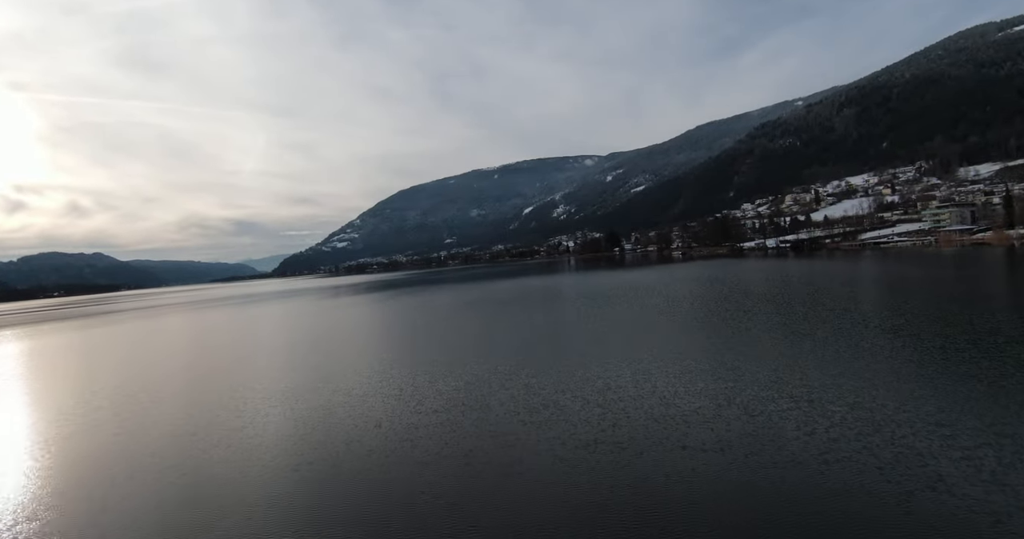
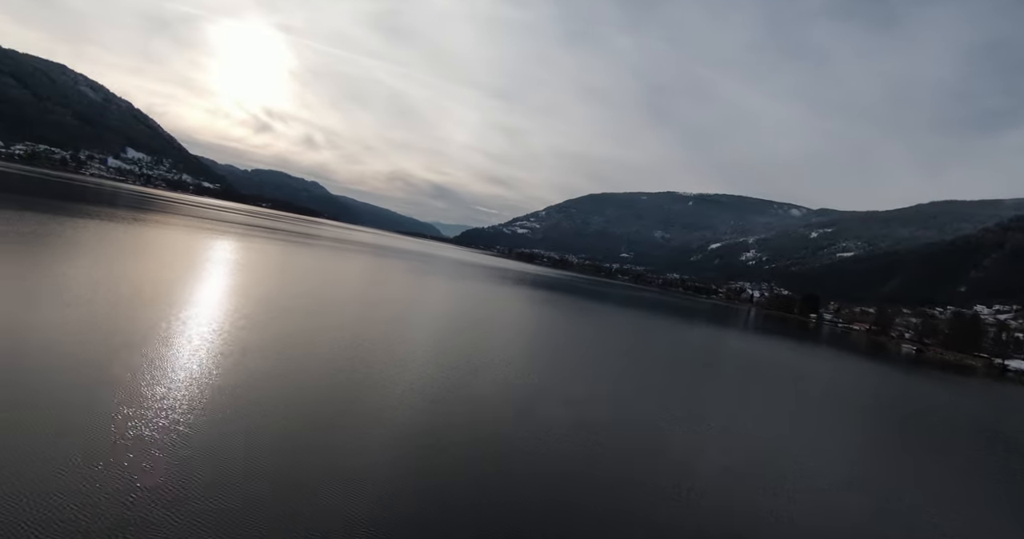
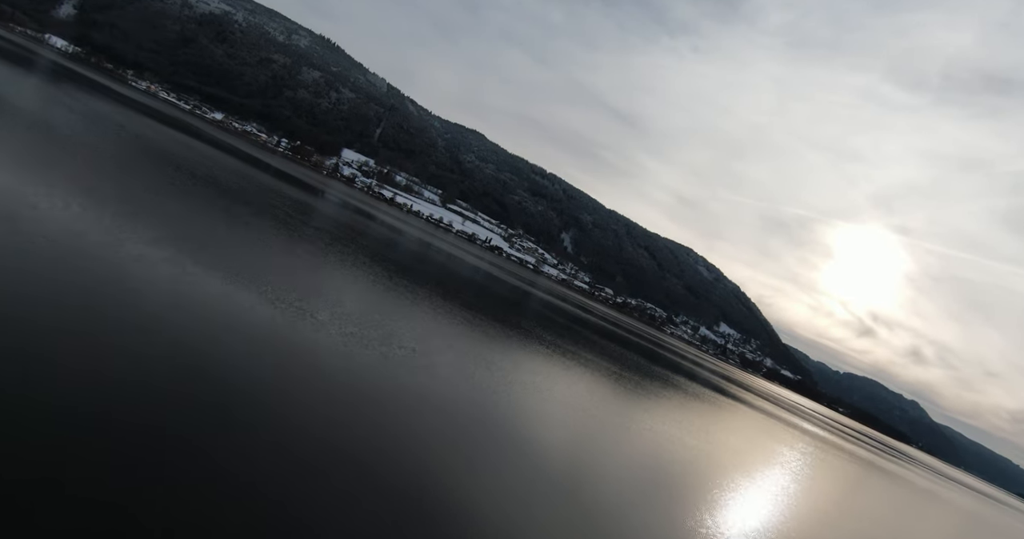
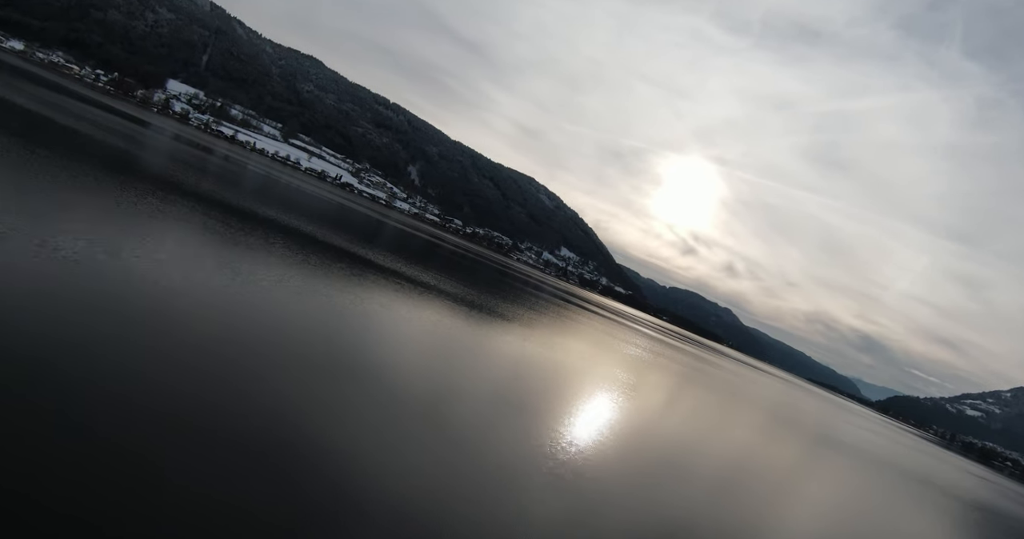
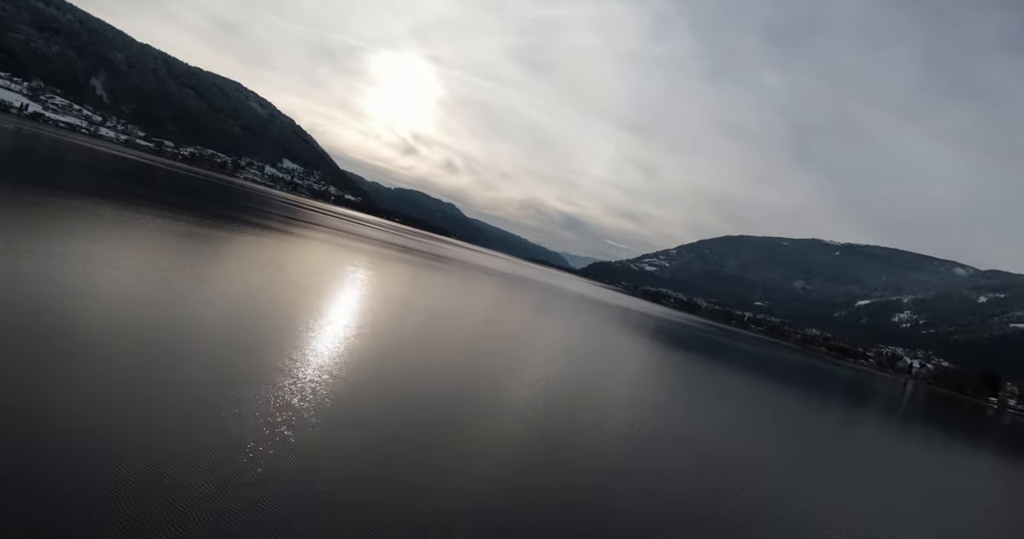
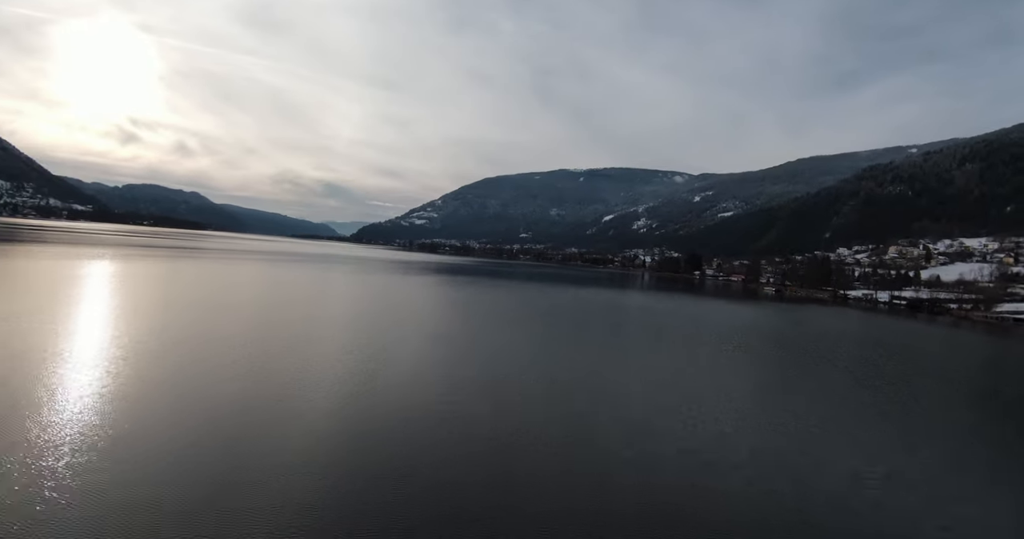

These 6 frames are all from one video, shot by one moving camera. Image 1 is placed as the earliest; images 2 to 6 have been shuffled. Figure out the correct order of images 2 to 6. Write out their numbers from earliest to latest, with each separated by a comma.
6, 2, 5, 4, 3
